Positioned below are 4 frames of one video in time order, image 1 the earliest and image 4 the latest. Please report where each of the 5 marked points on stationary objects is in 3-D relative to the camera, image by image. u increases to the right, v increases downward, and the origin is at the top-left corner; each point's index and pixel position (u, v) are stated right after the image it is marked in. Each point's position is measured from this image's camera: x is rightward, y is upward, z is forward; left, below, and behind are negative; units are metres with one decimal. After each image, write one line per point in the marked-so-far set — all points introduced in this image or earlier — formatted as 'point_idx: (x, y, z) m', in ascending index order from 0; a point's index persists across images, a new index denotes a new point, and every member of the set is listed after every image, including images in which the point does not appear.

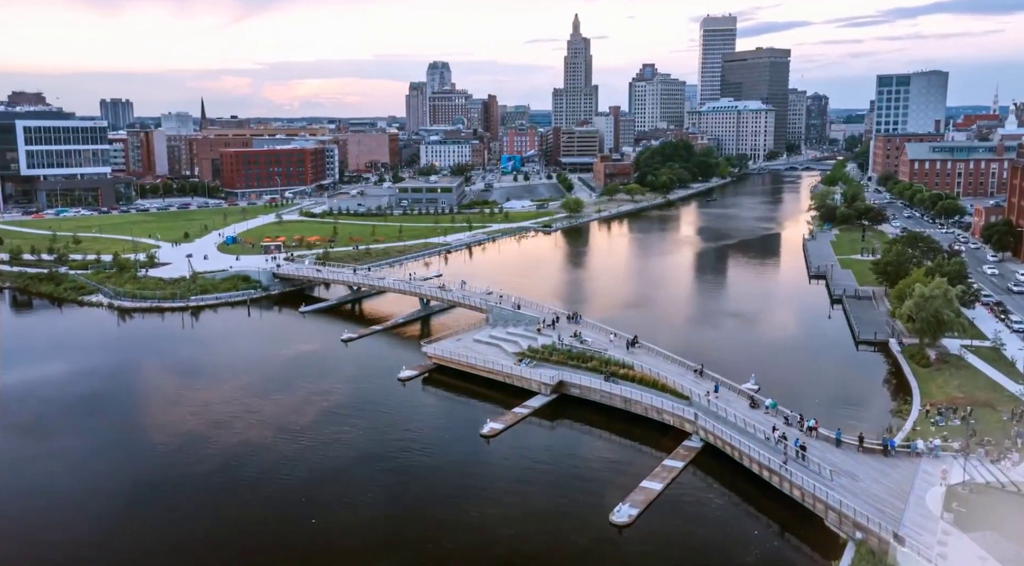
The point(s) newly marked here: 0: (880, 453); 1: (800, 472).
0: (+8.9, -4.1, +18.3) m
1: (+6.7, -4.4, +17.5) m
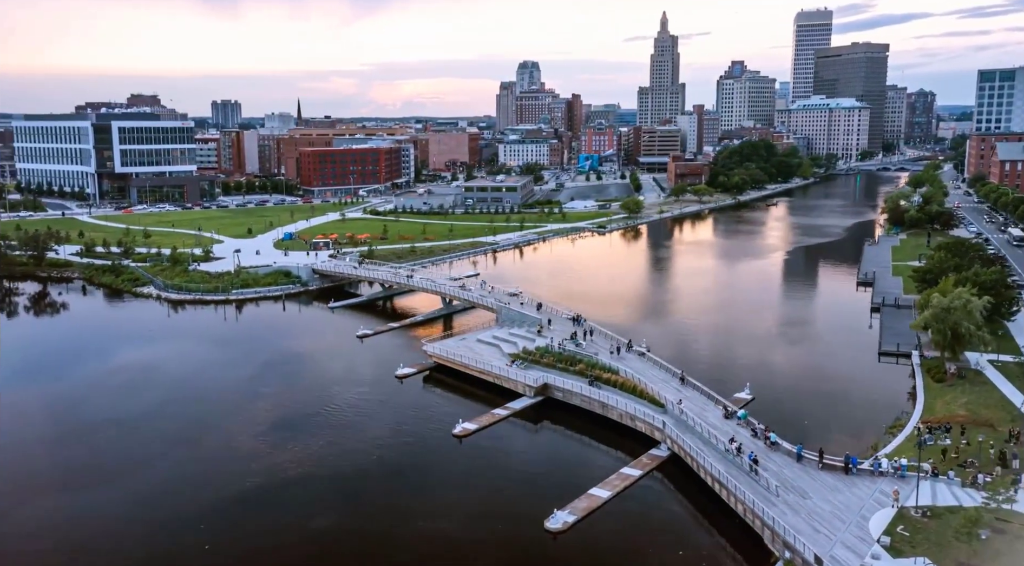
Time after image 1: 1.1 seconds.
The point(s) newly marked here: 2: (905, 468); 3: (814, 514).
0: (+7.6, -4.3, +17.4) m
1: (+5.3, -4.6, +16.9) m
2: (+8.9, -4.2, +17.1) m
3: (+6.2, -4.8, +15.6) m
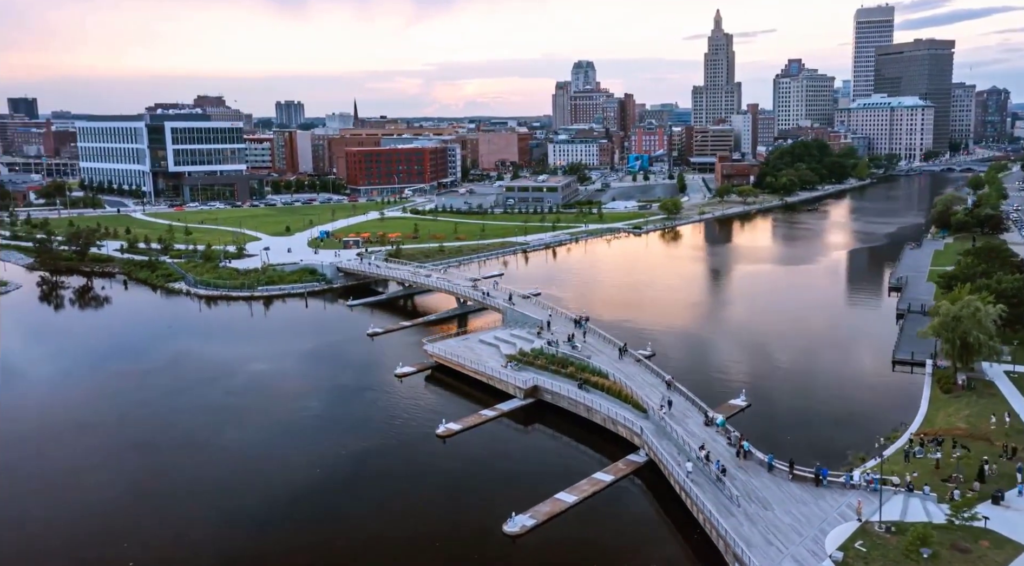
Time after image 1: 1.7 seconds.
0: (+6.7, -4.5, +16.9) m
1: (+4.4, -4.7, +16.6) m
2: (+8.0, -4.3, +16.5) m
3: (+5.2, -4.9, +15.2) m
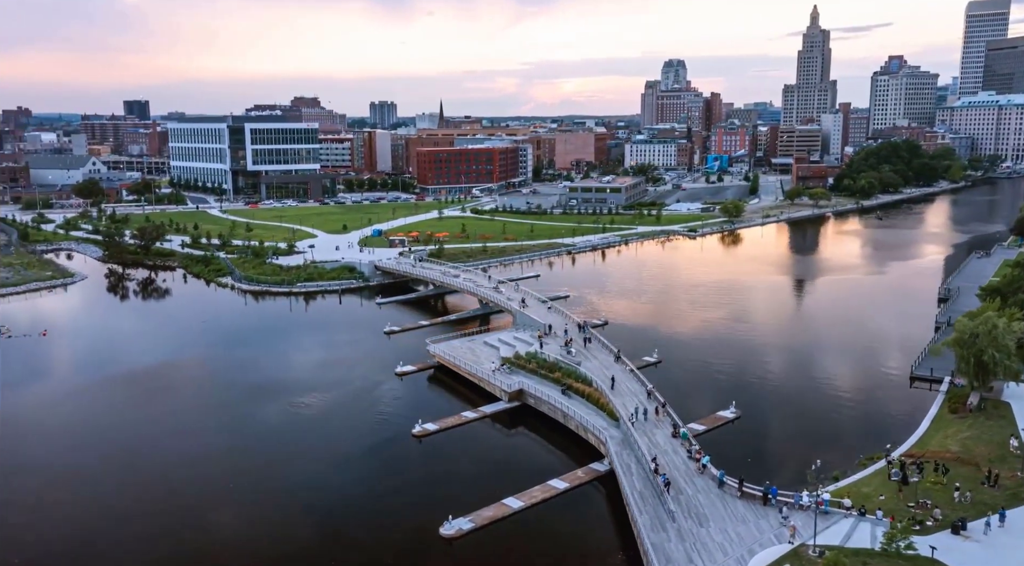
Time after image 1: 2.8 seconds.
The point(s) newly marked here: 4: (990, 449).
0: (+5.3, -4.7, +16.3) m
1: (+3.0, -4.8, +16.2) m
2: (+6.6, -4.6, +15.7) m
3: (+3.7, -5.1, +14.7) m
4: (+12.5, -4.3, +19.8) m
